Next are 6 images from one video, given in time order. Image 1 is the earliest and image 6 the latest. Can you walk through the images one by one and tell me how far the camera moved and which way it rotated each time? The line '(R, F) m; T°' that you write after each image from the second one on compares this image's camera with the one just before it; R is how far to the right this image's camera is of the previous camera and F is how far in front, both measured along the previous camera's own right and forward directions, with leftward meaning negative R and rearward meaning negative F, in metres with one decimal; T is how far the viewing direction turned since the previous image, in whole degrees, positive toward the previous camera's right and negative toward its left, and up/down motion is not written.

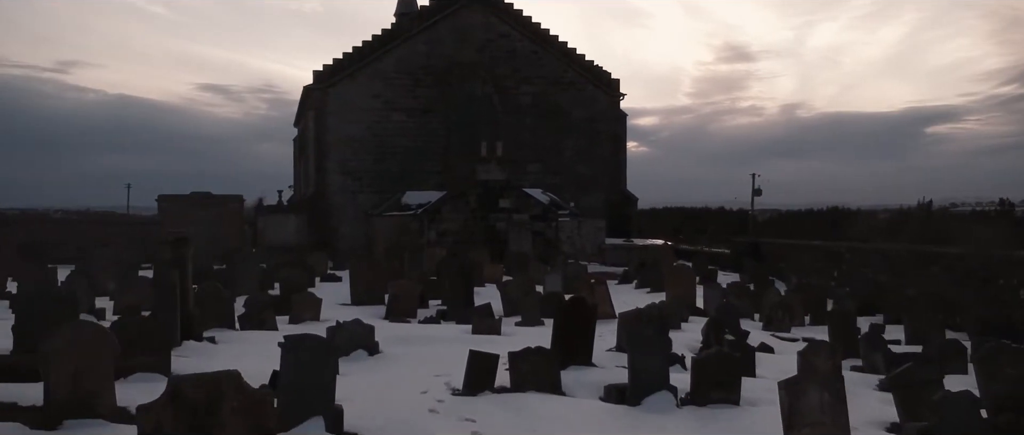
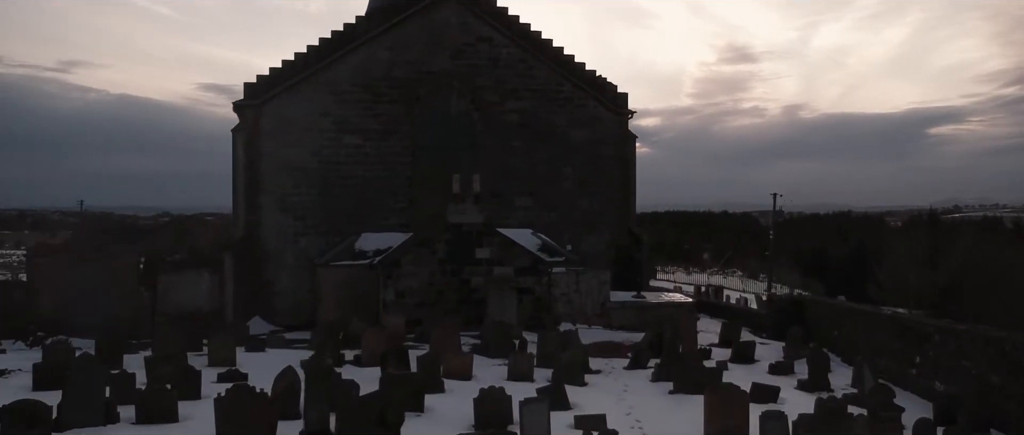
(+0.3, +3.6) m; 0°
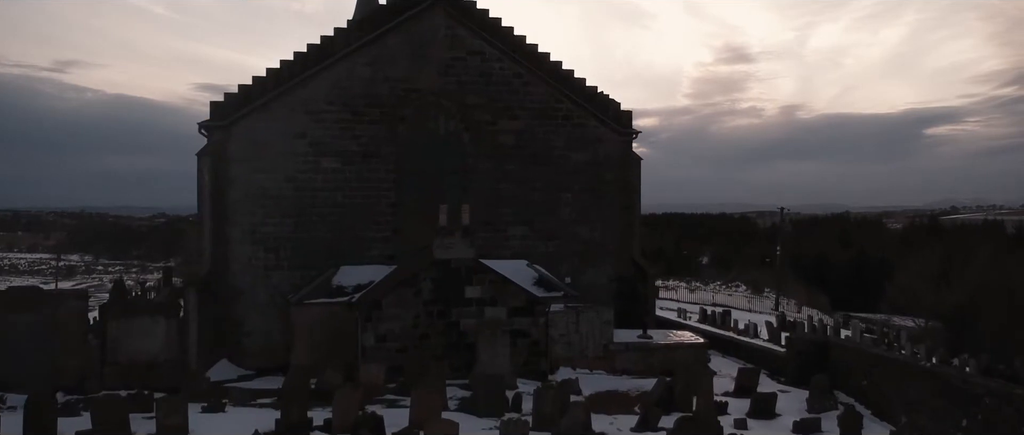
(0.0, +1.3) m; 0°
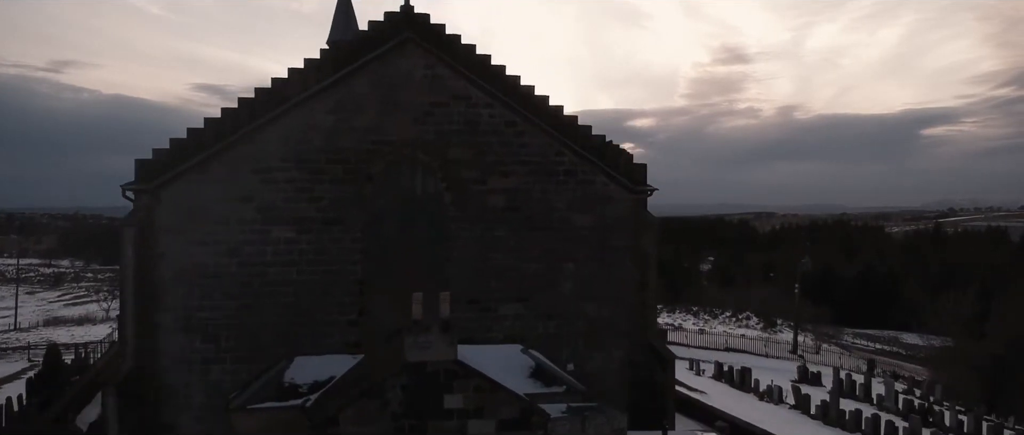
(+0.1, +2.3) m; 0°
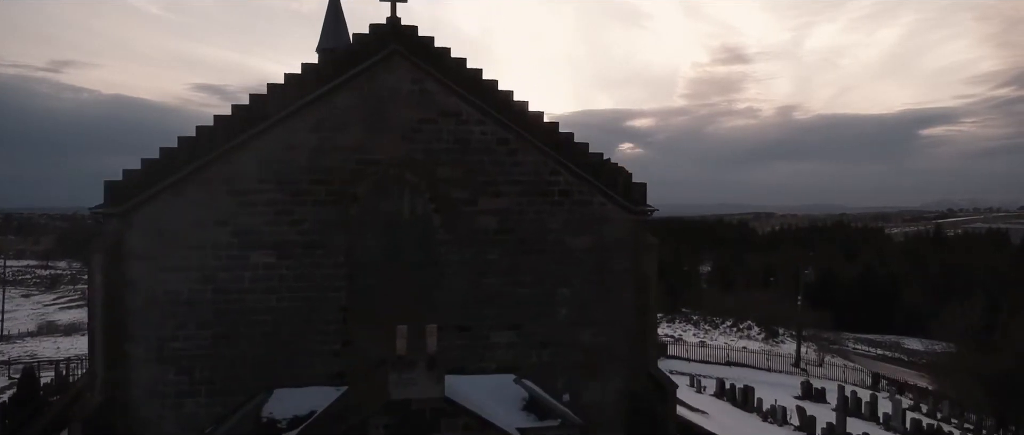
(+0.1, +0.6) m; 0°
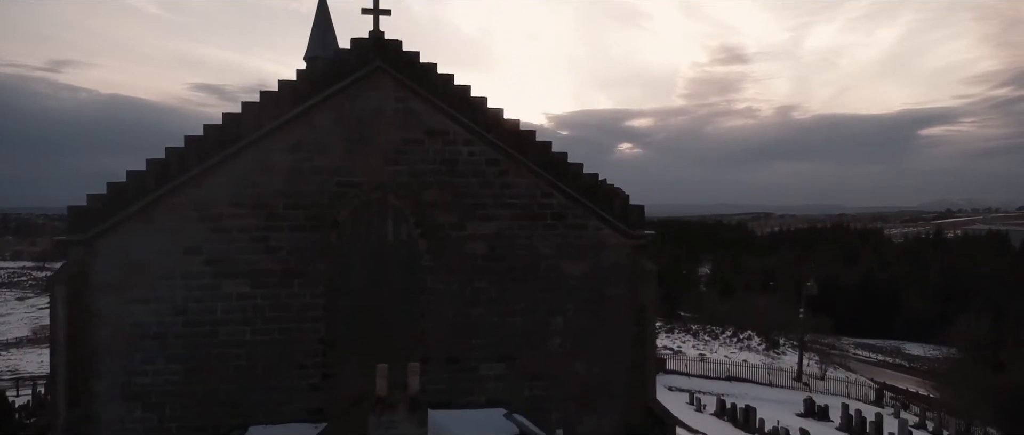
(+0.1, +0.6) m; 0°
